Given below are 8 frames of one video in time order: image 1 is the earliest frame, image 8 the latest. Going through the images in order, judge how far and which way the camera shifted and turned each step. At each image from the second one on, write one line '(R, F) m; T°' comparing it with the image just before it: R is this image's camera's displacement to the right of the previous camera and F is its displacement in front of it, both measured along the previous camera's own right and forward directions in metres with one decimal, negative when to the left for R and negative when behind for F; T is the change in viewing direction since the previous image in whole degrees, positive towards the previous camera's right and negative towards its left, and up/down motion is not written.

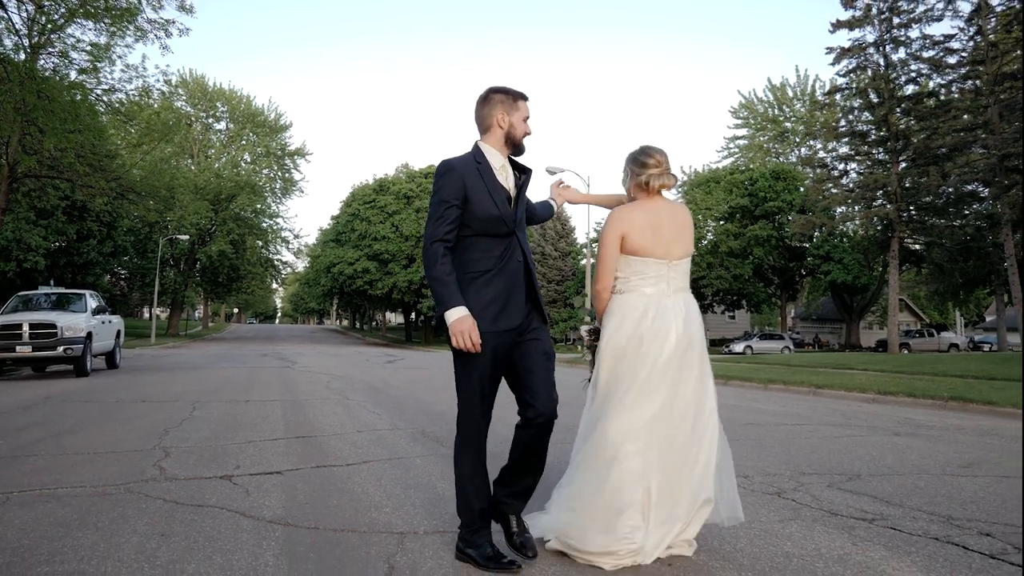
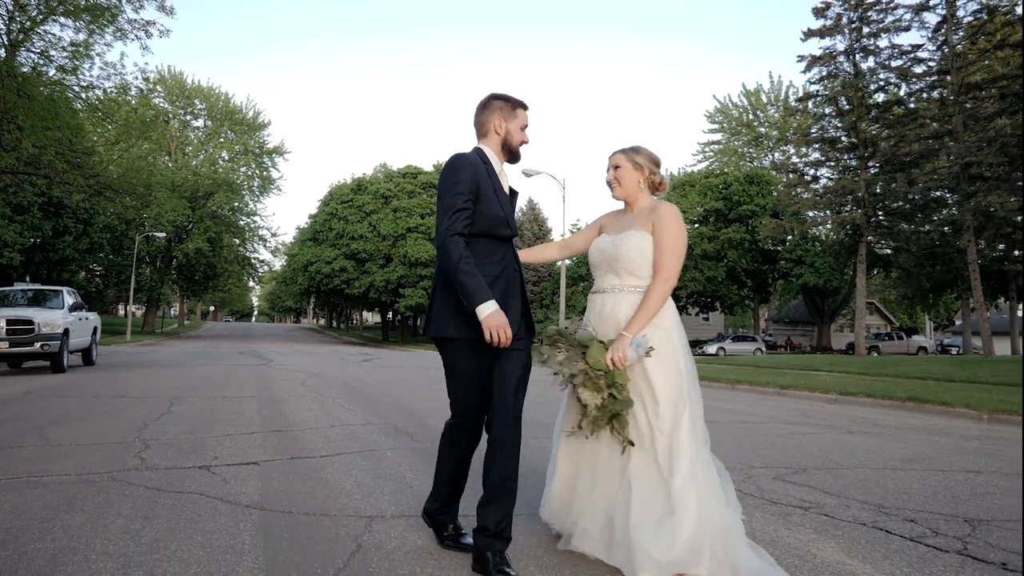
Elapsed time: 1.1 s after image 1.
(+0.1, -0.3) m; +2°
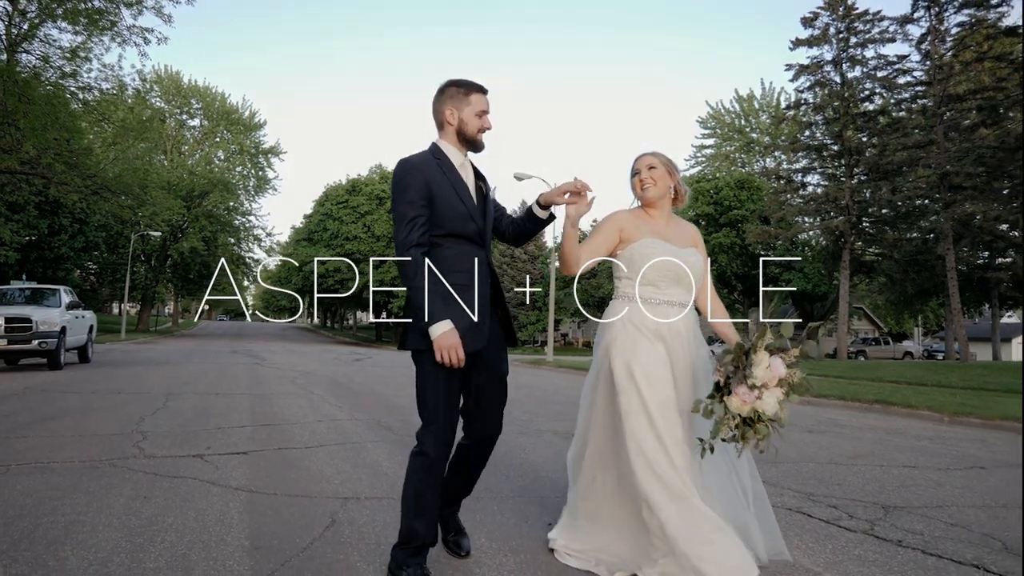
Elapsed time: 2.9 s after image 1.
(+0.2, -0.5) m; 0°
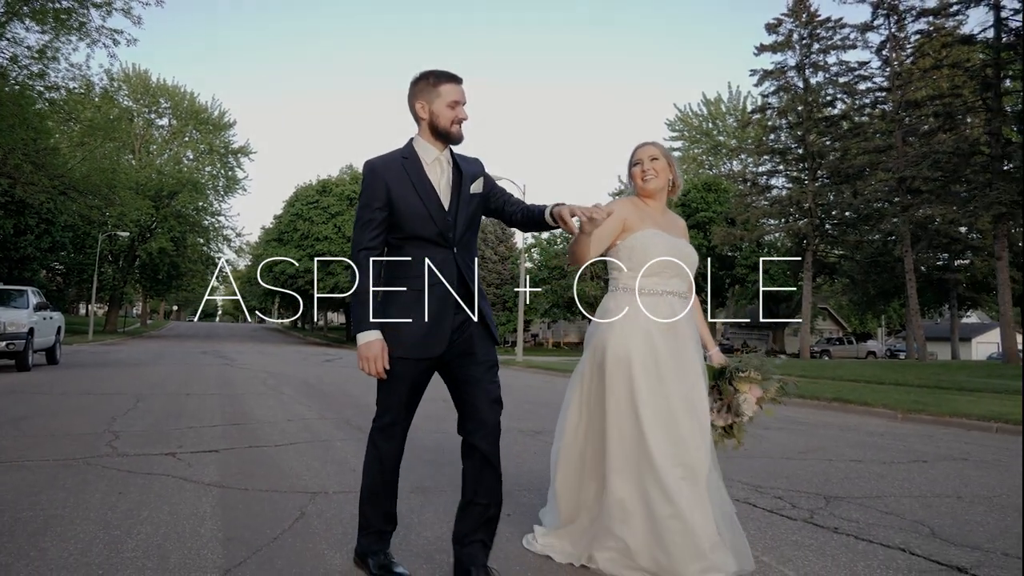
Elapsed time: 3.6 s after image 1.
(+0.1, -0.2) m; +2°
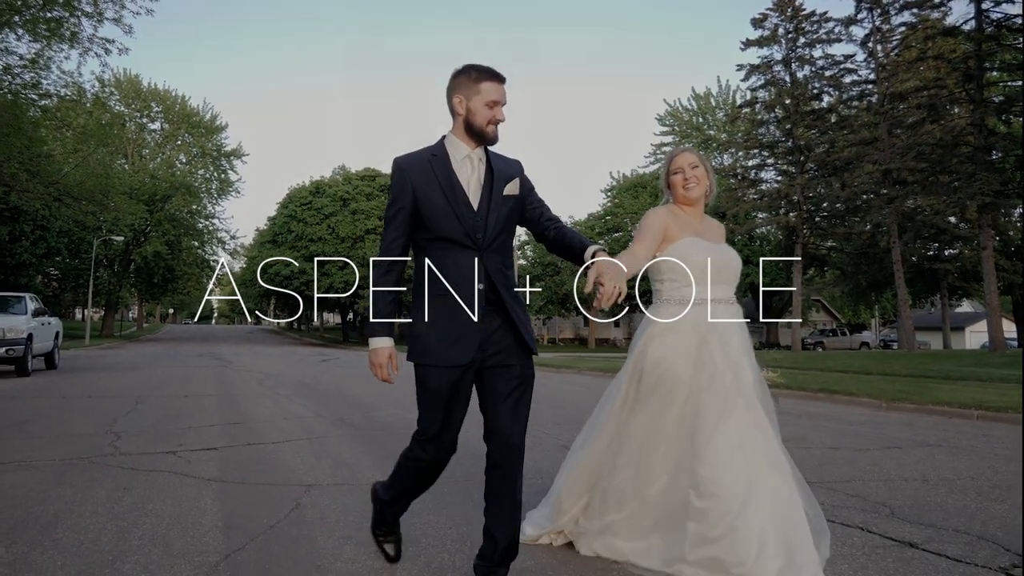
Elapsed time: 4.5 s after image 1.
(+0.1, -0.3) m; 0°
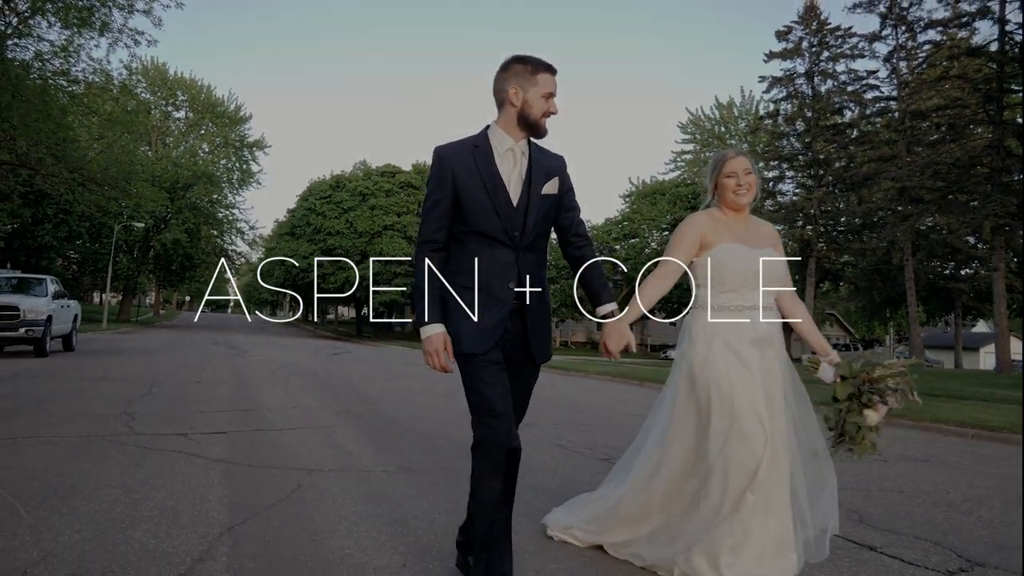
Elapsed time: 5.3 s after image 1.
(+0.1, -0.2) m; -1°
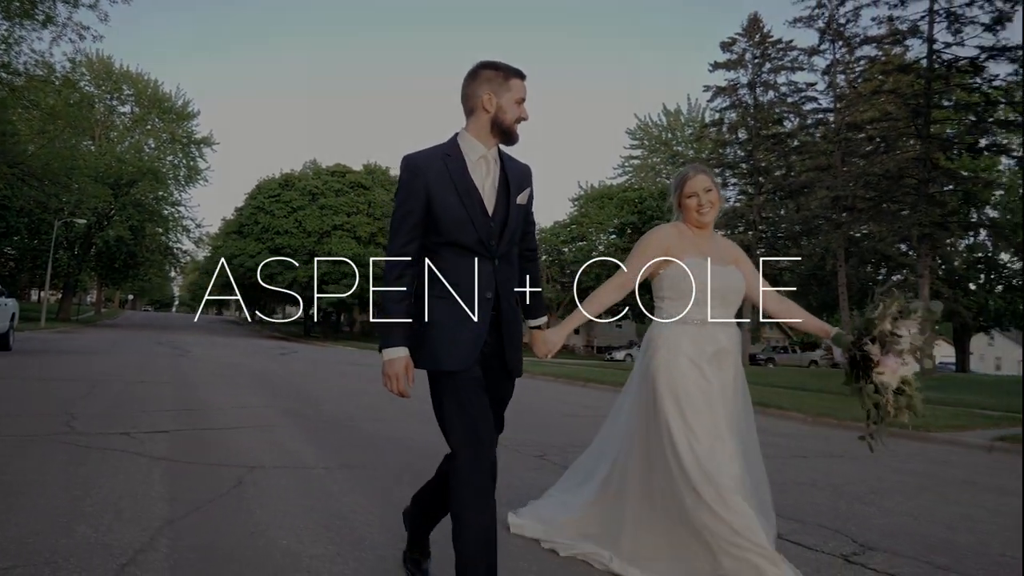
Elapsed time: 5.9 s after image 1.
(+0.1, -0.3) m; +3°
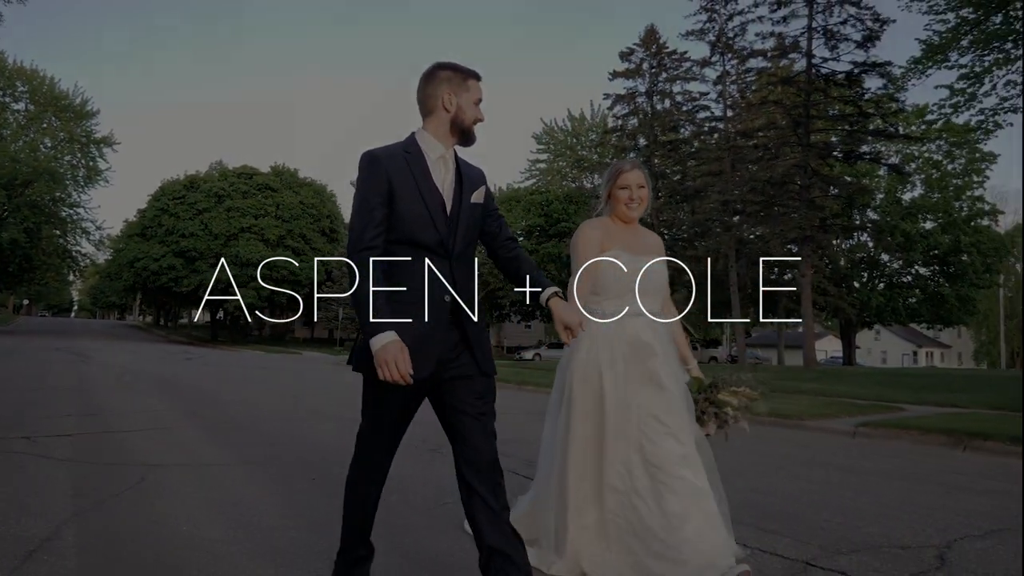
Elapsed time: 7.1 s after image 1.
(+0.2, -0.6) m; +6°
